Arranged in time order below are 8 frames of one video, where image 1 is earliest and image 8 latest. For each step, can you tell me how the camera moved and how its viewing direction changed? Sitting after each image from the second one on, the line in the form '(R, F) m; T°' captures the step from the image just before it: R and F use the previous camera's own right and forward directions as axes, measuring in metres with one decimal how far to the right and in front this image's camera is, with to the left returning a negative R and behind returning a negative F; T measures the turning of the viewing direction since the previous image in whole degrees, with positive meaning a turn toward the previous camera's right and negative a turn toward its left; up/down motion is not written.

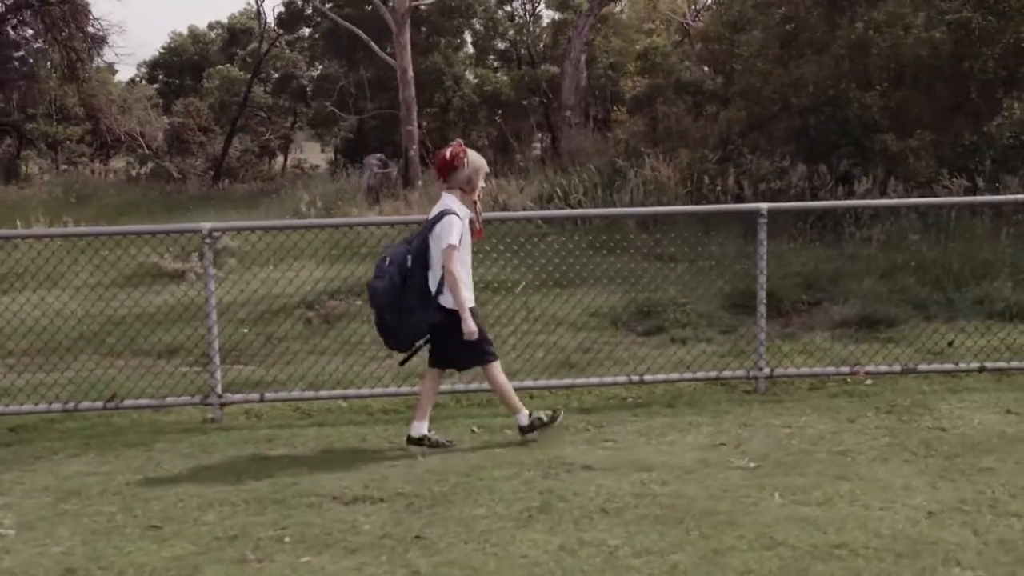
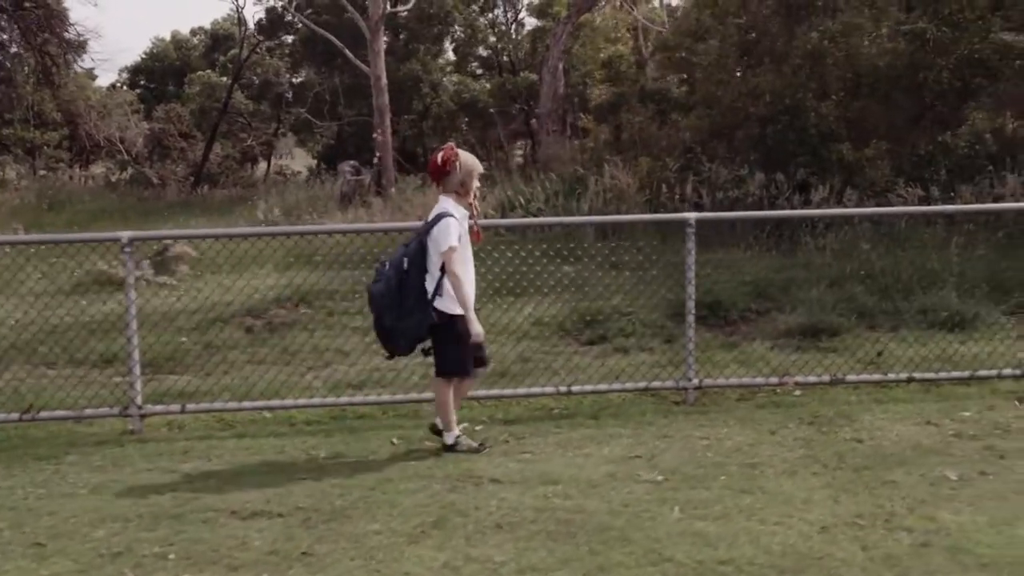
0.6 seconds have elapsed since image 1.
(+0.4, 0.0) m; +1°
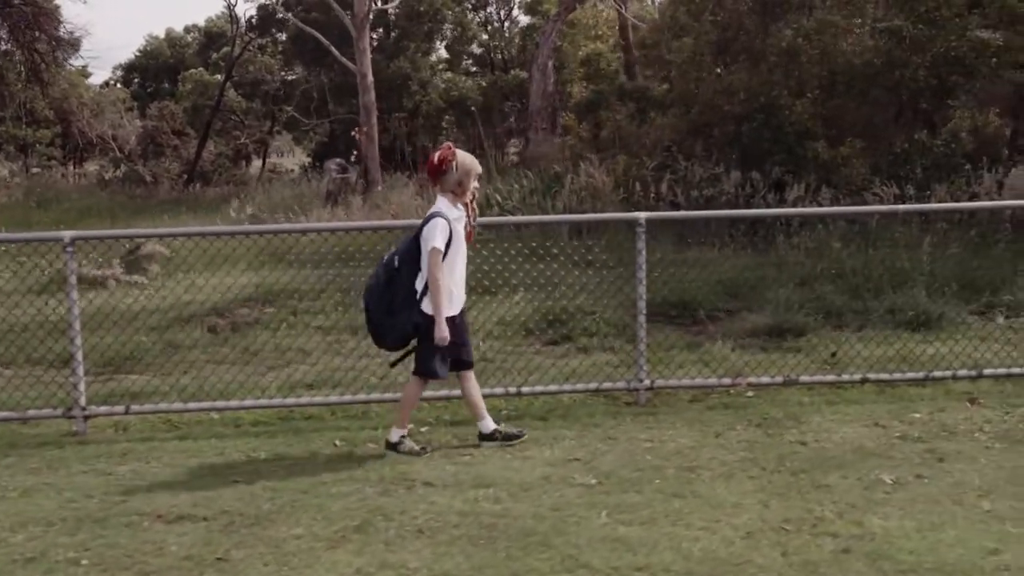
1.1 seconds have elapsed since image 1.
(+0.3, +0.1) m; 0°
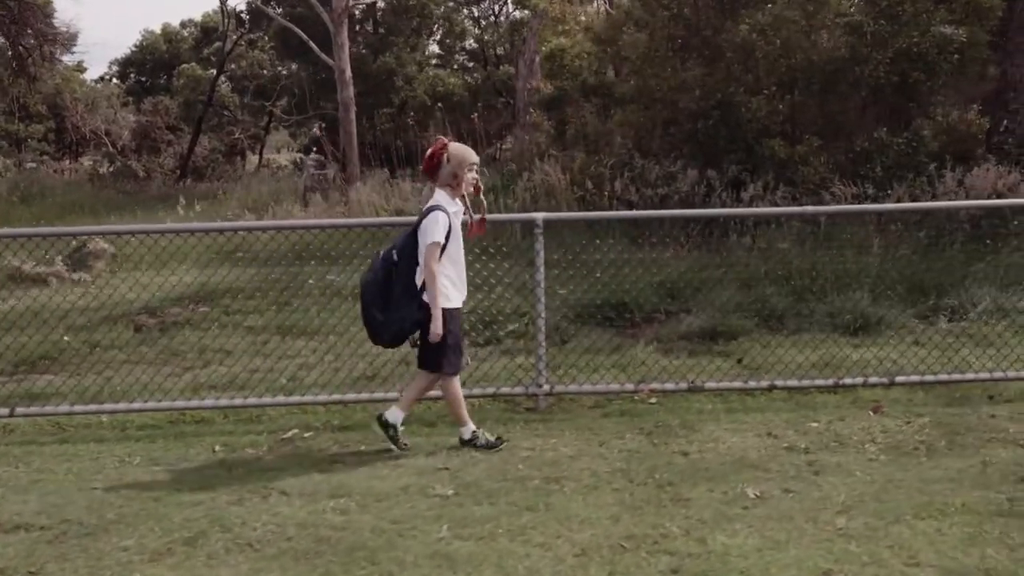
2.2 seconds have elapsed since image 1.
(+0.7, +0.1) m; -1°
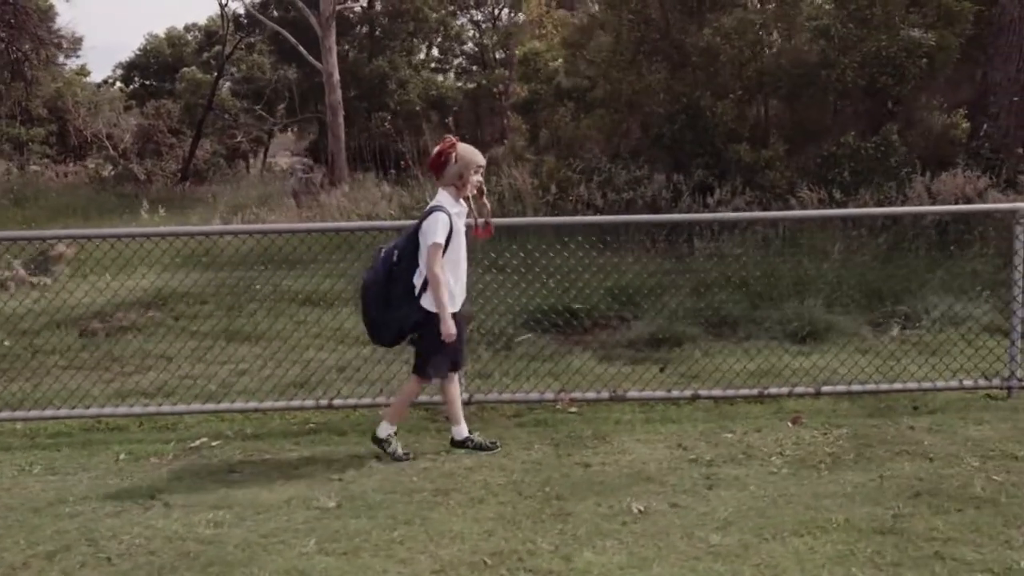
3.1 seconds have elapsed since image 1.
(+0.6, +0.1) m; -1°
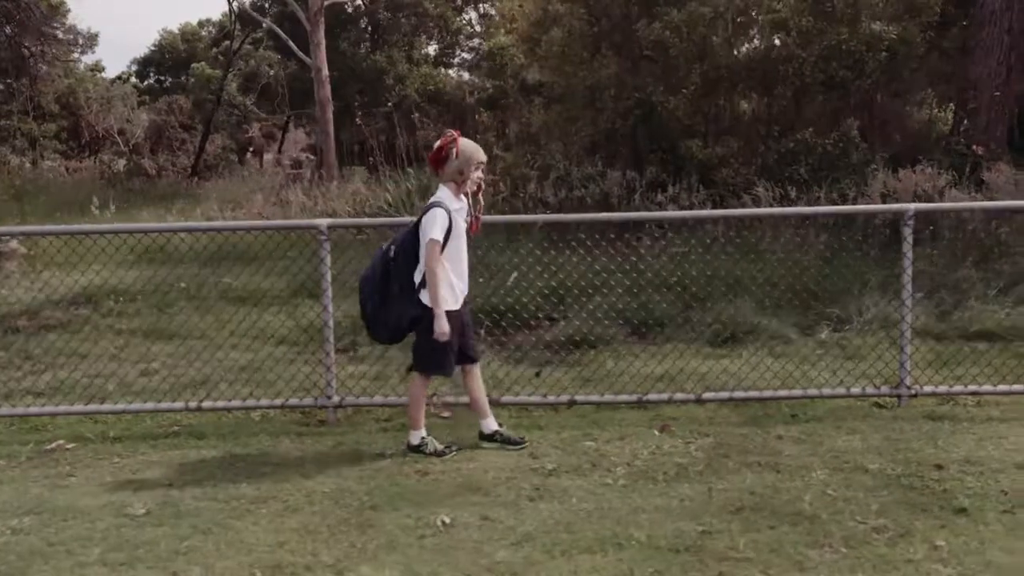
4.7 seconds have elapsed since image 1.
(+0.9, +0.1) m; -2°
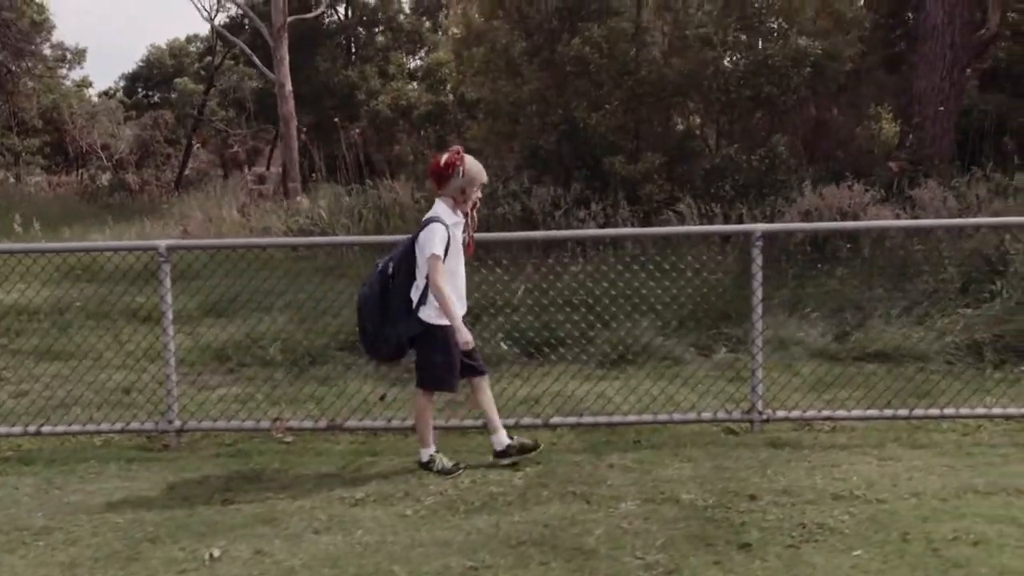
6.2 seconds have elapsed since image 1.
(+0.9, +0.1) m; 0°
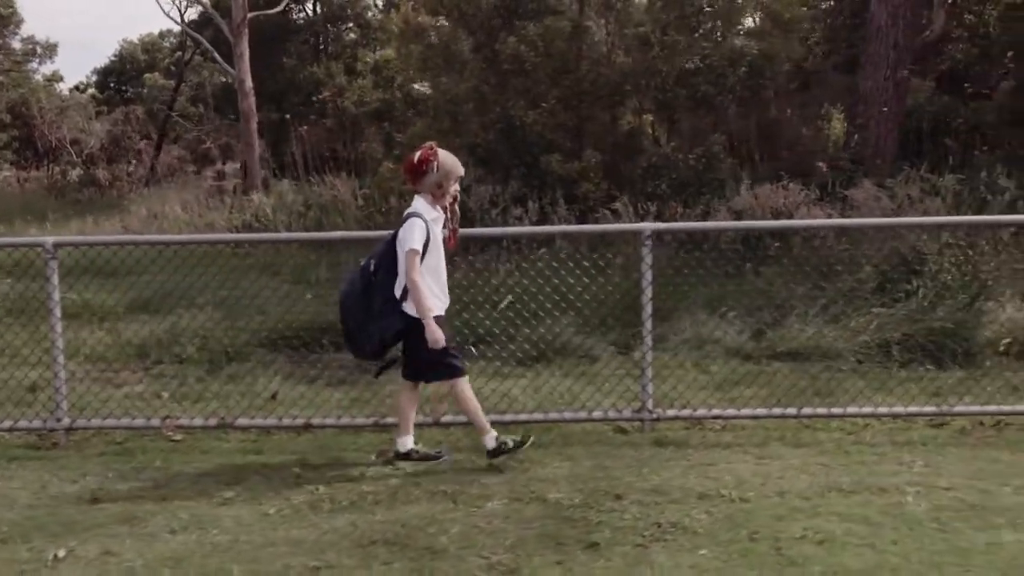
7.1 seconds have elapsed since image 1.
(+0.5, 0.0) m; +1°
